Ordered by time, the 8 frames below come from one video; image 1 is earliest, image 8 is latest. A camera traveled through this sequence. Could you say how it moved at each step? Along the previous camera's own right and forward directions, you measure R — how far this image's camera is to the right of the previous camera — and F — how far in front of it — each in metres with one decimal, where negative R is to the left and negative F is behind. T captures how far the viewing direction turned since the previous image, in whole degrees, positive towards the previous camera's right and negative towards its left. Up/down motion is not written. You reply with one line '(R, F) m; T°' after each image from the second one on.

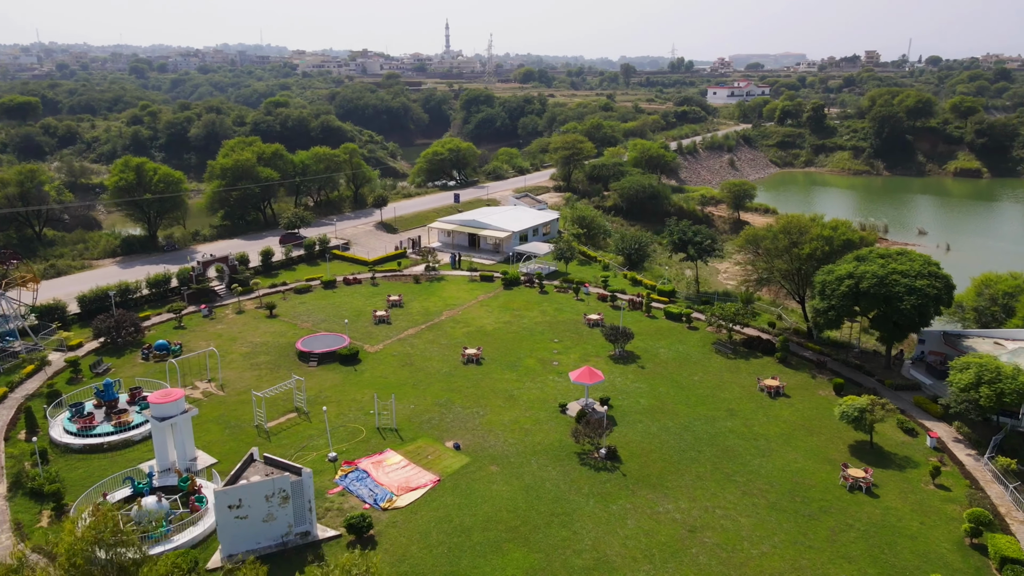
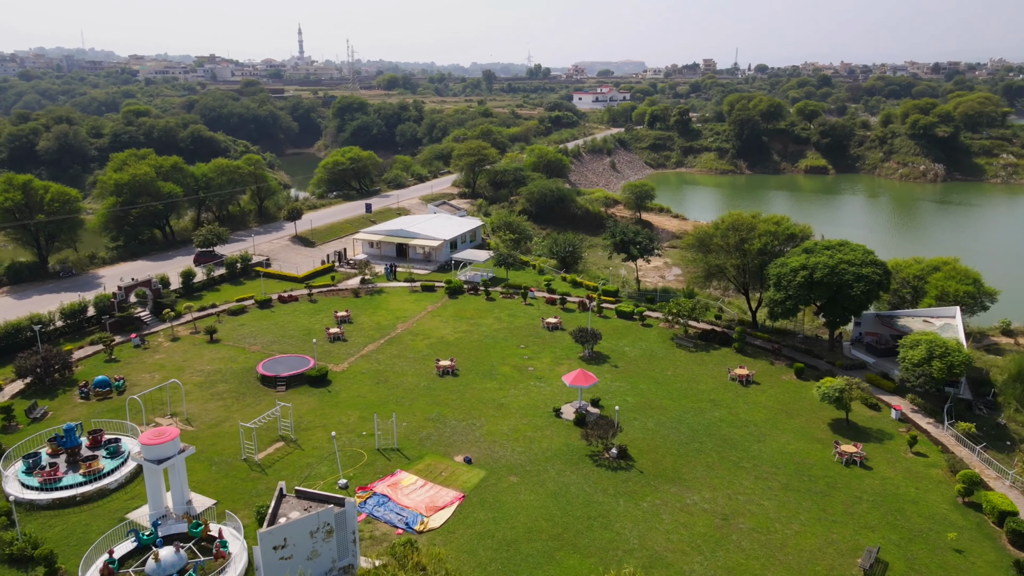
(-4.4, +0.6) m; +11°
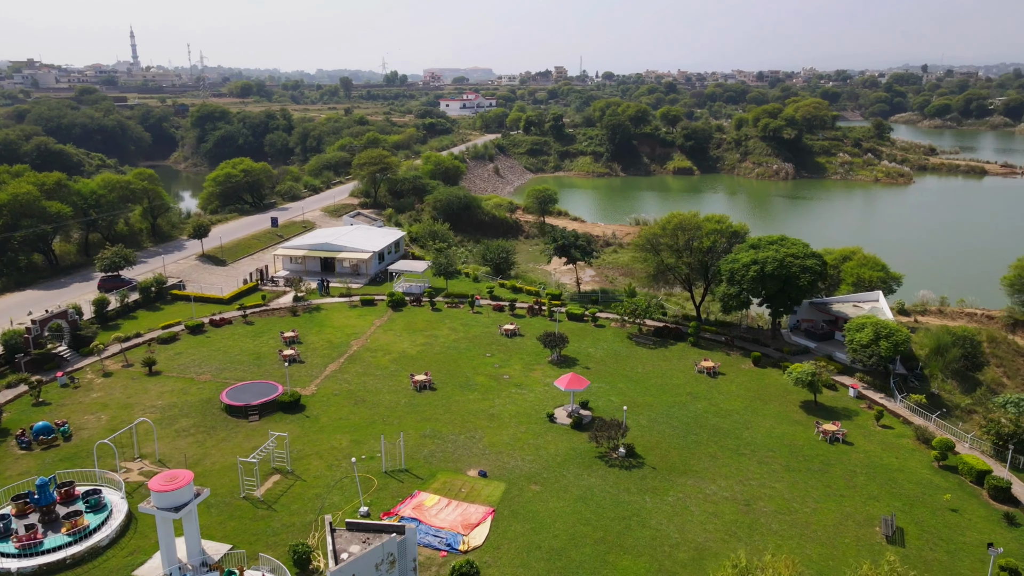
(-4.5, +0.6) m; +11°
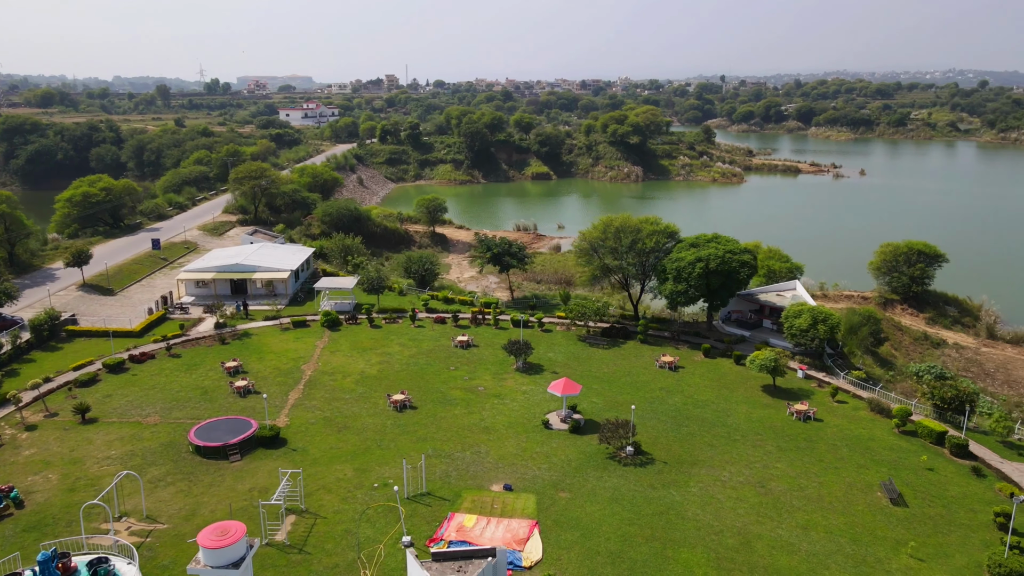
(-5.3, +0.7) m; +13°
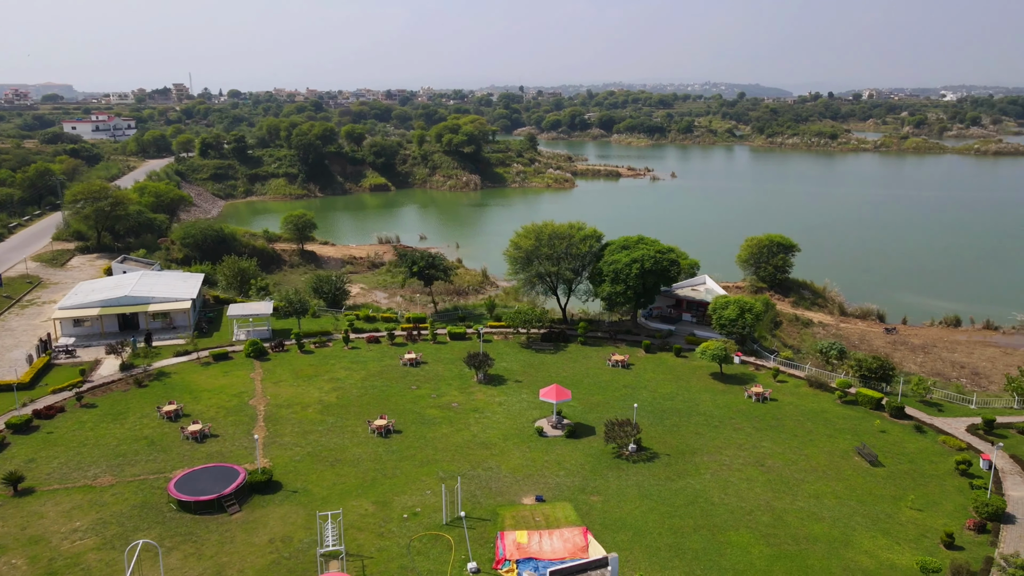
(-6.2, +0.9) m; +15°
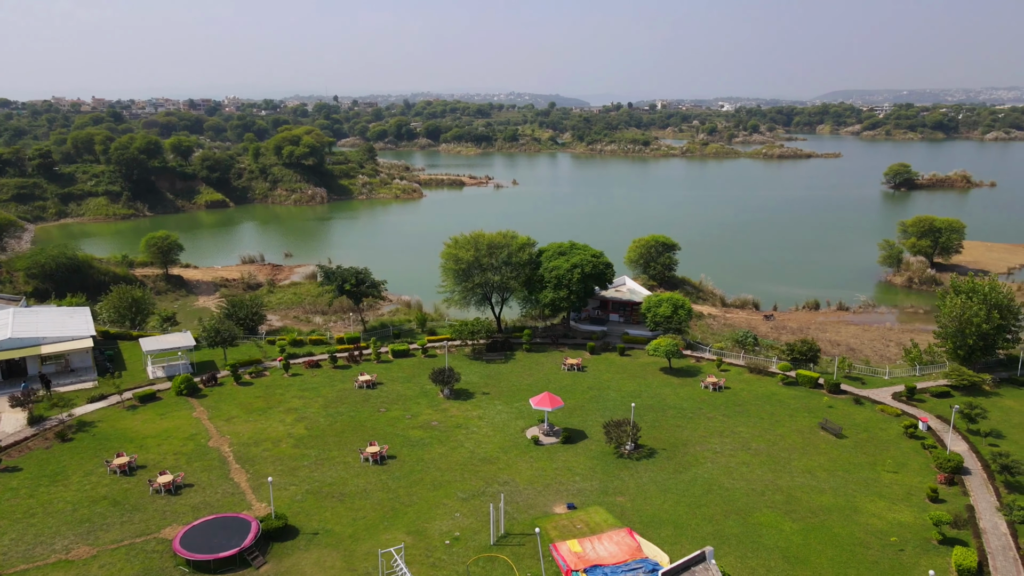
(-5.9, +0.9) m; +14°
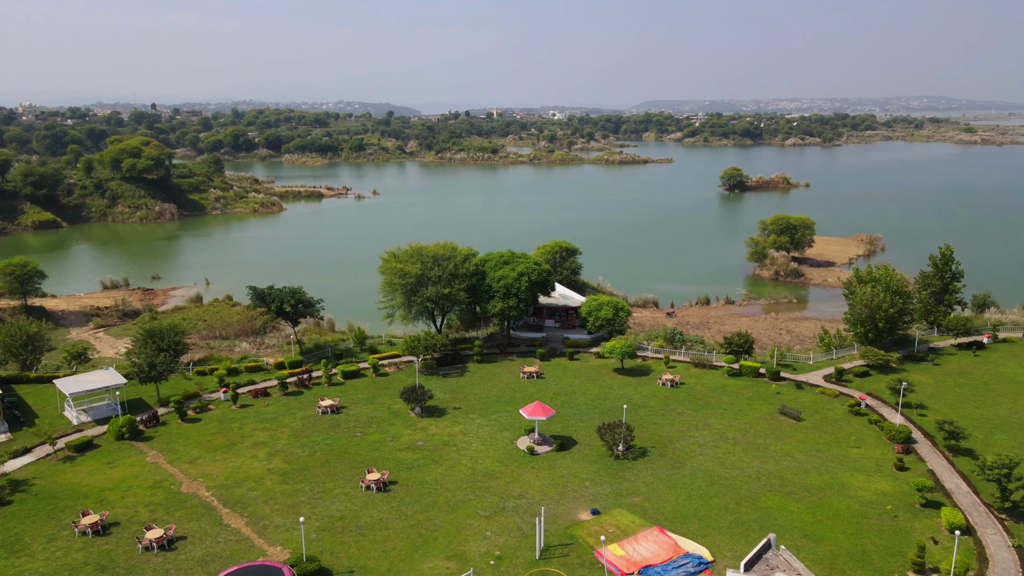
(-5.2, +0.7) m; +12°
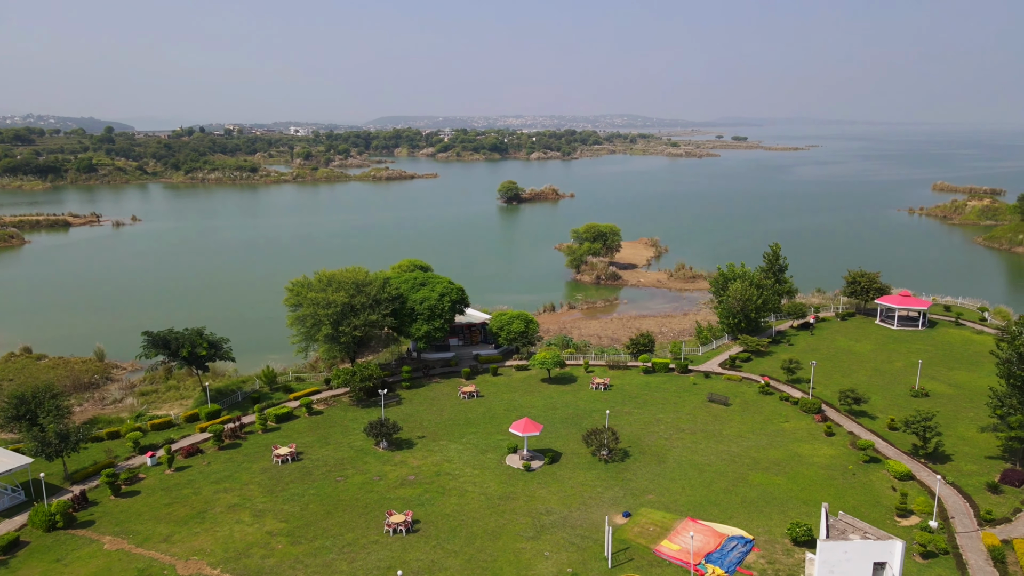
(-8.2, +1.2) m; +19°
